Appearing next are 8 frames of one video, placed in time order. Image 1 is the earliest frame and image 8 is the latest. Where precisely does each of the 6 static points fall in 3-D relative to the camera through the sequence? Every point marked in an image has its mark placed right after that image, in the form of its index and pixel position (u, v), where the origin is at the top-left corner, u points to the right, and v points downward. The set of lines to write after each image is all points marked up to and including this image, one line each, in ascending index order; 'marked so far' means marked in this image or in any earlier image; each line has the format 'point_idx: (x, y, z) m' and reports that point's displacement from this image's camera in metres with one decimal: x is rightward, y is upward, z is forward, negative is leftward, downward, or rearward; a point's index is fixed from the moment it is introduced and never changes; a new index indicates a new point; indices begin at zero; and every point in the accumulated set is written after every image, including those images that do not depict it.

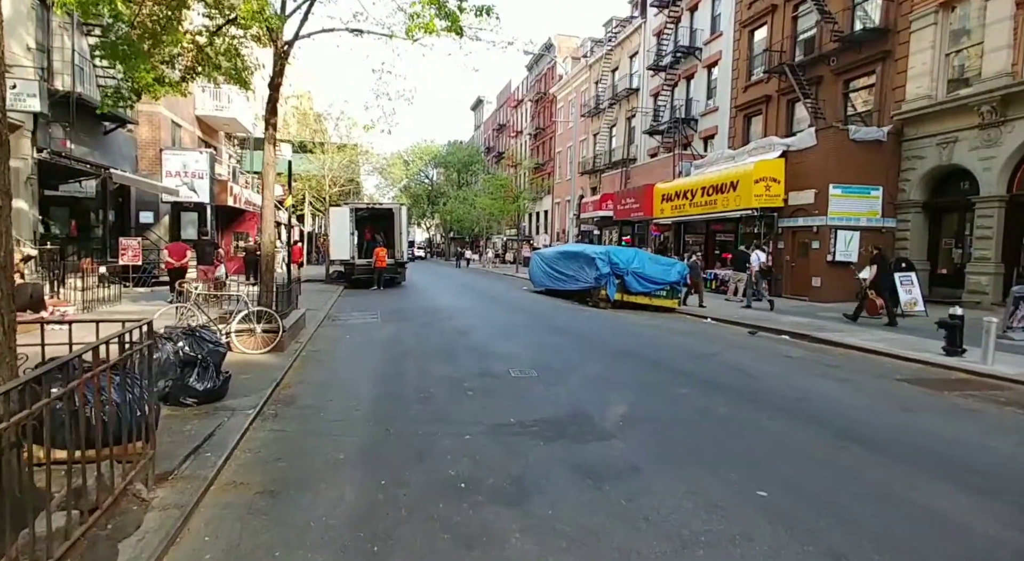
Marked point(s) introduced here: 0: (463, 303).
0: (-1.5, -0.8, +16.6) m
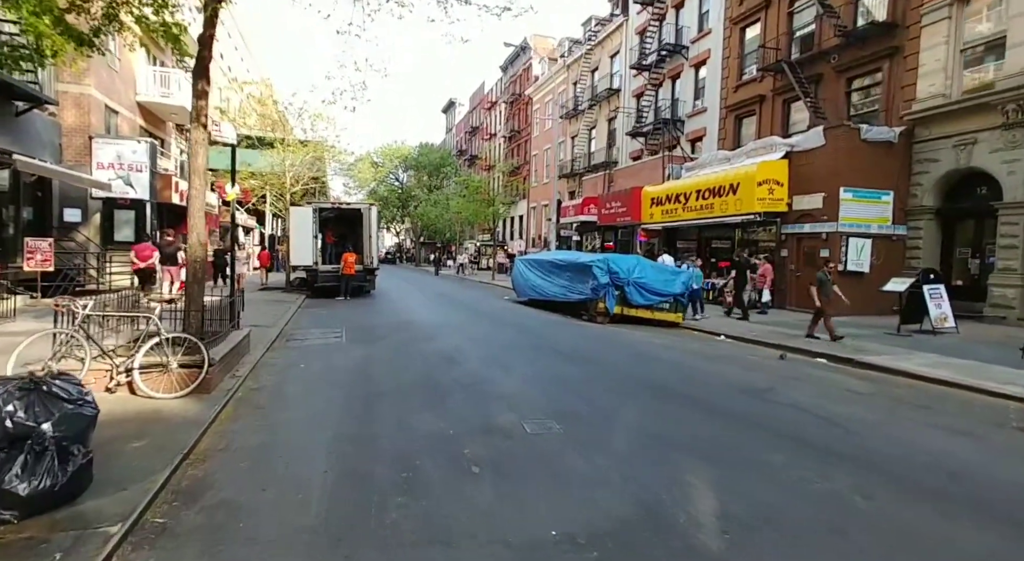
0: (-1.9, -1.1, +14.6) m
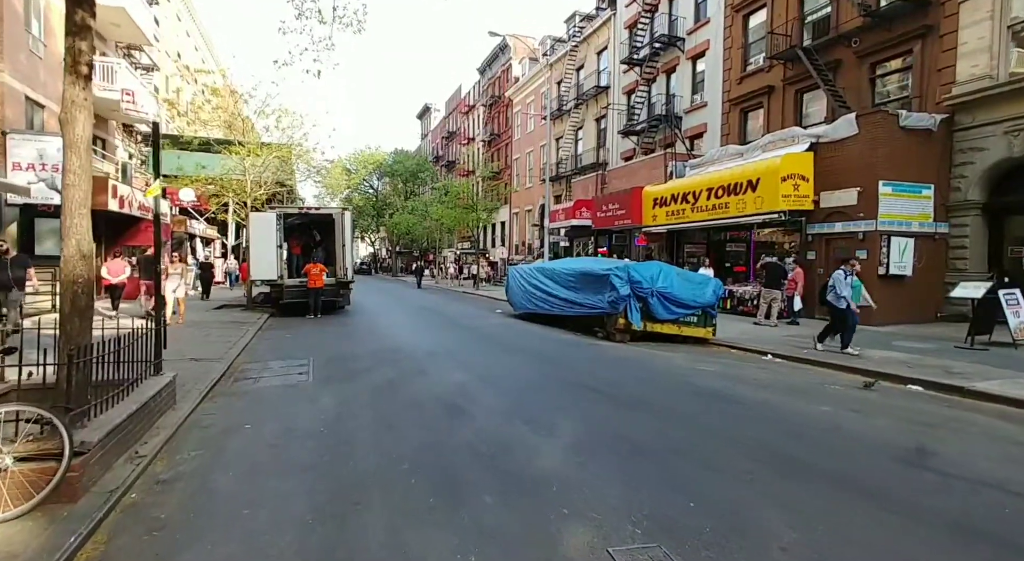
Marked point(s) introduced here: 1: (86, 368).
0: (-1.8, -1.4, +12.3) m
1: (-4.4, -0.9, +5.7) m
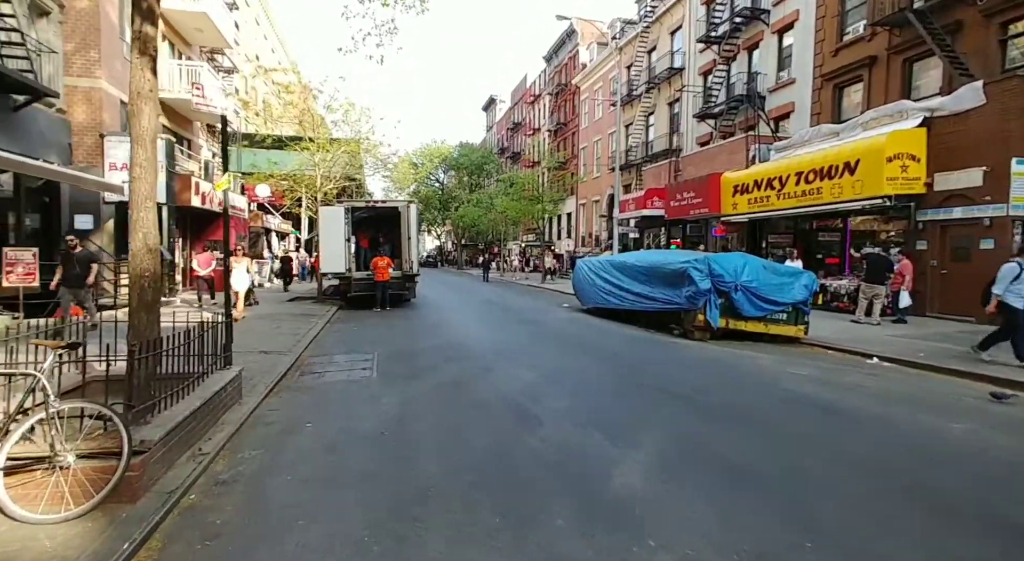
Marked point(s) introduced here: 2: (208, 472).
0: (-0.3, -1.2, +11.9) m
1: (-3.7, -0.9, +5.7) m
2: (-2.9, -1.8, +5.2) m
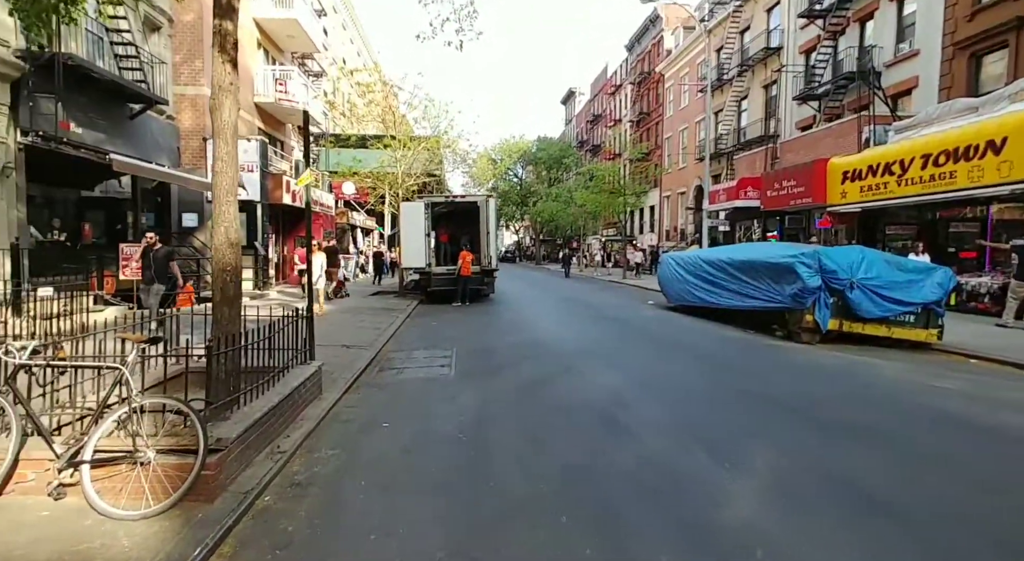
0: (+1.4, -1.1, +11.4) m
1: (-2.9, -0.8, +5.6) m
2: (-2.1, -1.8, +5.1) m
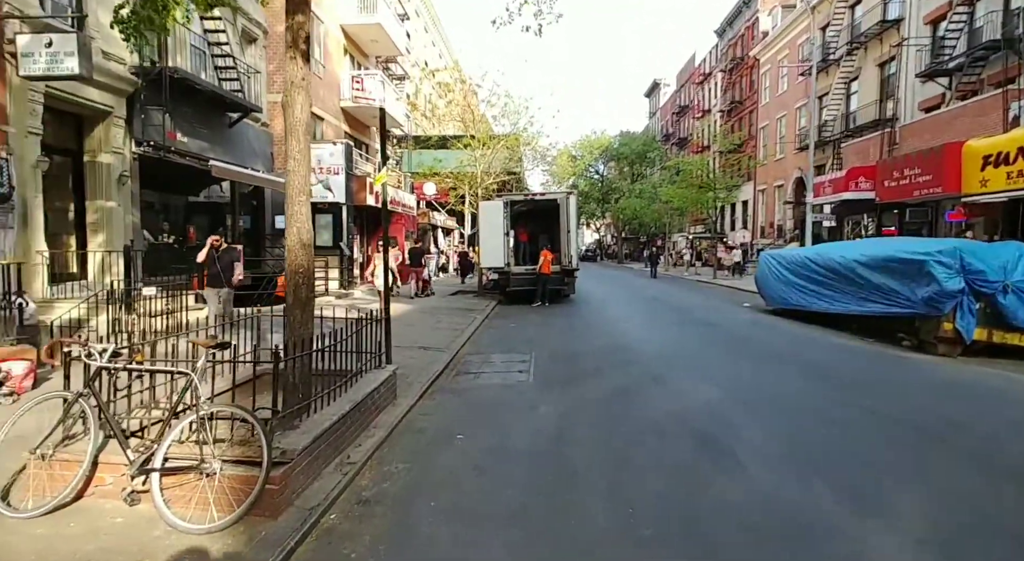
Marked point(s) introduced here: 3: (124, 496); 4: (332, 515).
0: (+3.0, -1.2, +10.5) m
1: (-2.0, -0.8, +5.5) m
2: (-1.4, -1.8, +4.8) m
3: (-3.0, -1.7, +4.3) m
4: (-1.4, -1.8, +4.3) m
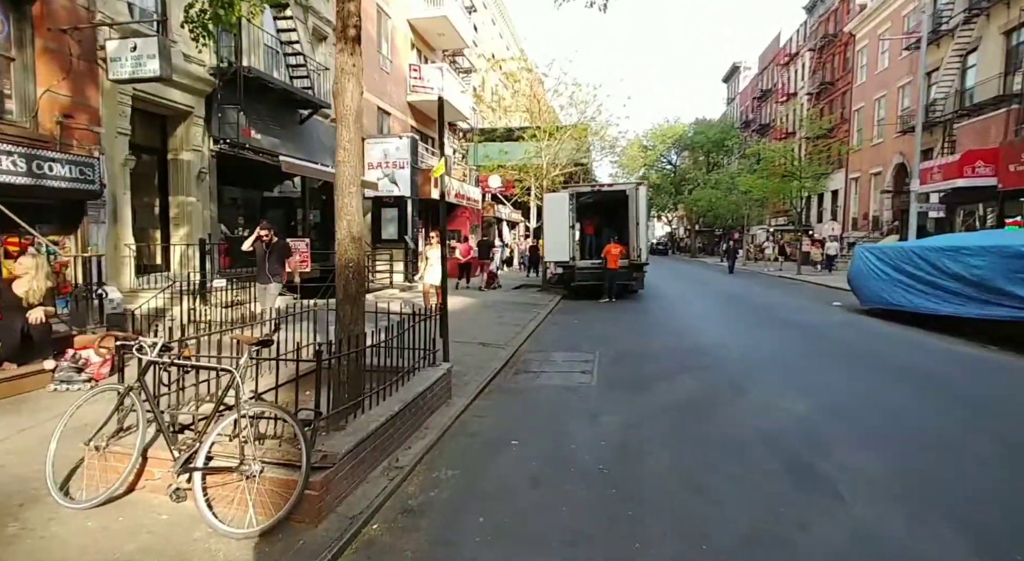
0: (+4.1, -1.1, +9.7) m
1: (-1.5, -0.8, +5.3) m
2: (-0.9, -1.7, +4.5) m
3: (-2.6, -1.6, +4.2) m
4: (-1.0, -1.8, +4.0) m
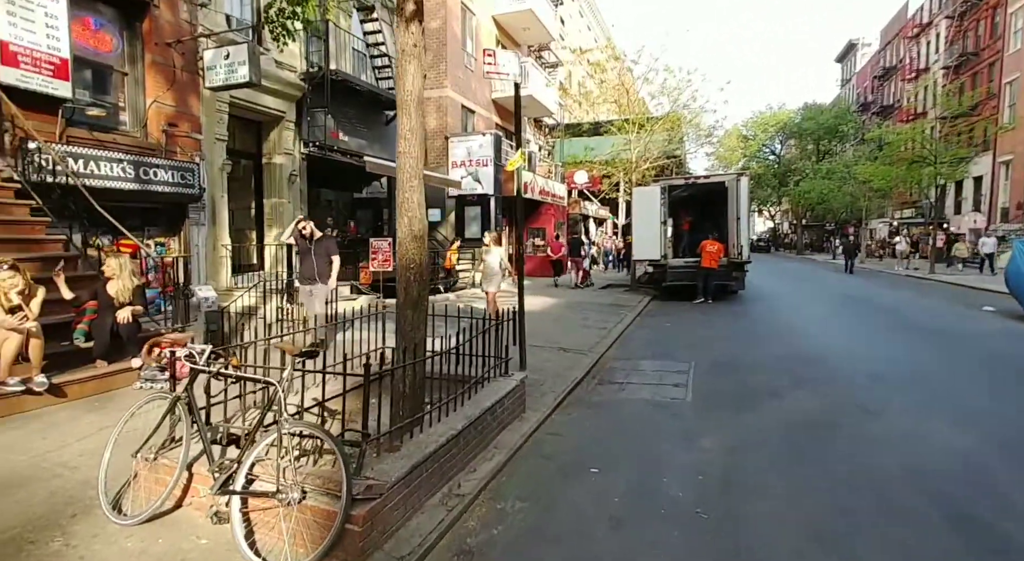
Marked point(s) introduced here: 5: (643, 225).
0: (+5.4, -1.1, +8.2) m
1: (-0.8, -0.8, +4.8) m
2: (-0.4, -1.8, +3.9) m
3: (-2.1, -1.6, +3.9) m
4: (-0.5, -1.8, +3.5) m
5: (+4.1, +1.7, +16.9) m
